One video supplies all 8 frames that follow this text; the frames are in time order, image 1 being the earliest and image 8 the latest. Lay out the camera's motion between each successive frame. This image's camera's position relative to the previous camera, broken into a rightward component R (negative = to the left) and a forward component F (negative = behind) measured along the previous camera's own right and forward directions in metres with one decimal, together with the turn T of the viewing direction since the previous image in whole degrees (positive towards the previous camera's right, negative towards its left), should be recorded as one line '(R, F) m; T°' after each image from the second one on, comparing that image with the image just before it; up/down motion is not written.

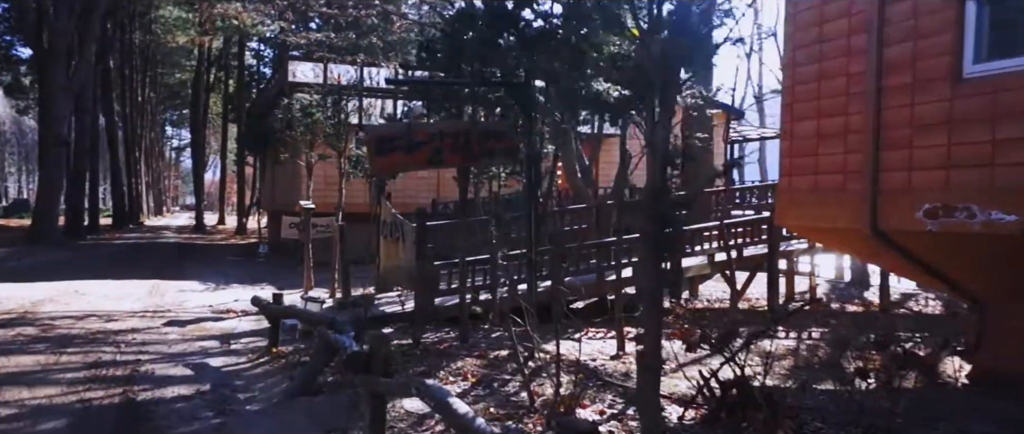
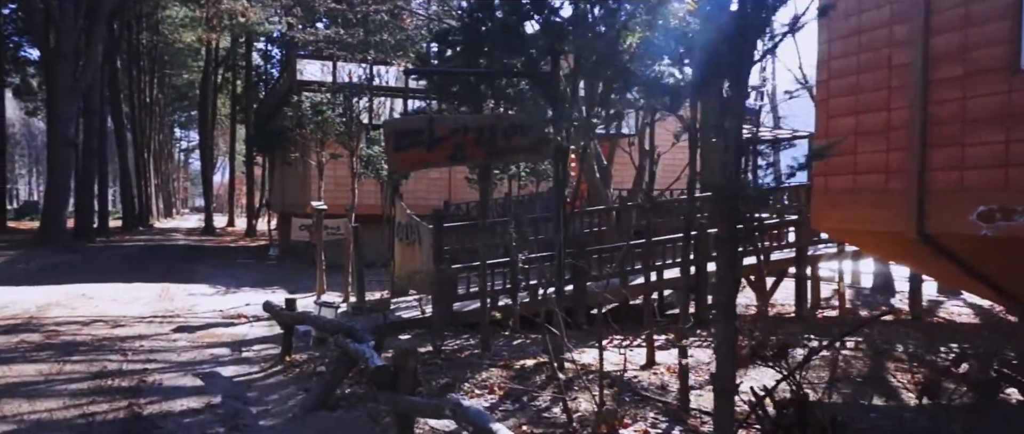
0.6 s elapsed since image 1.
(-0.2, +0.4) m; -1°
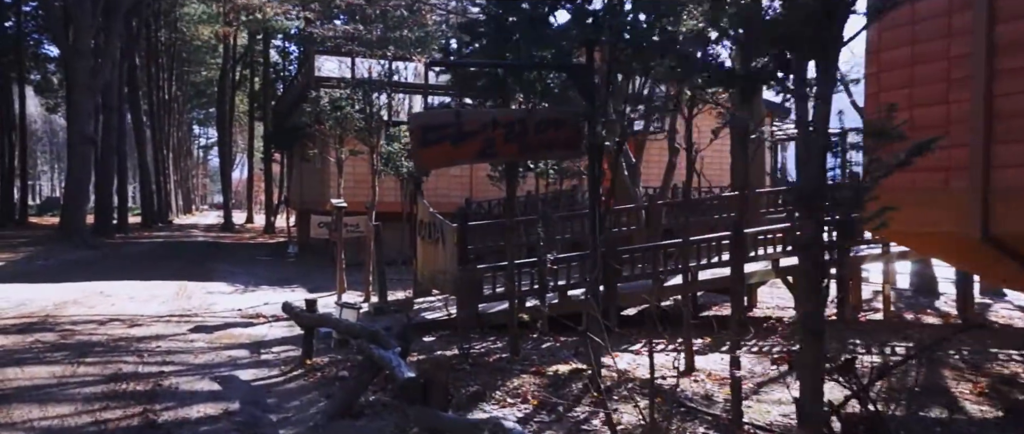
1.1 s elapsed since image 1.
(-0.1, +0.4) m; -1°
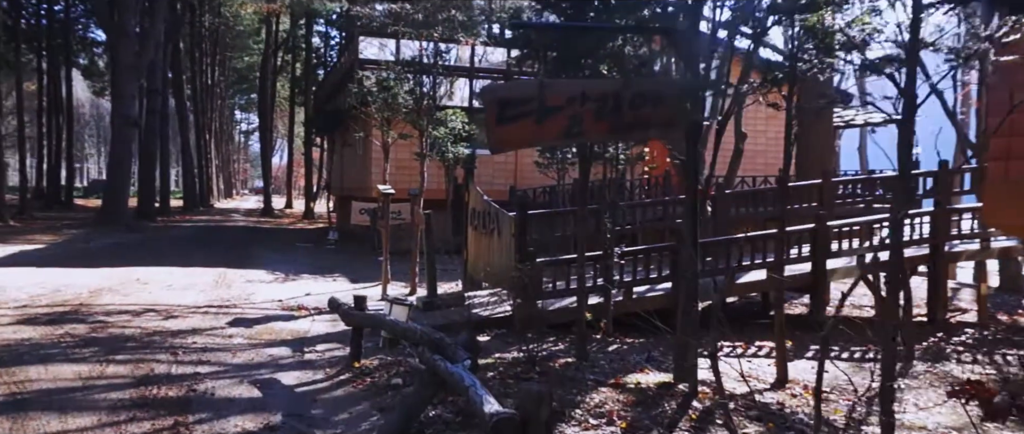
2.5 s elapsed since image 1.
(-0.3, +0.9) m; -3°
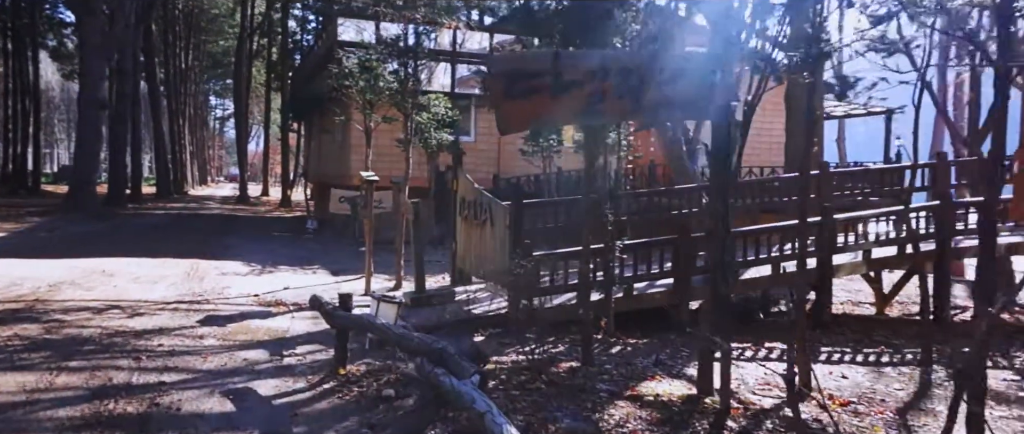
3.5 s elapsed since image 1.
(-0.2, +0.7) m; +2°
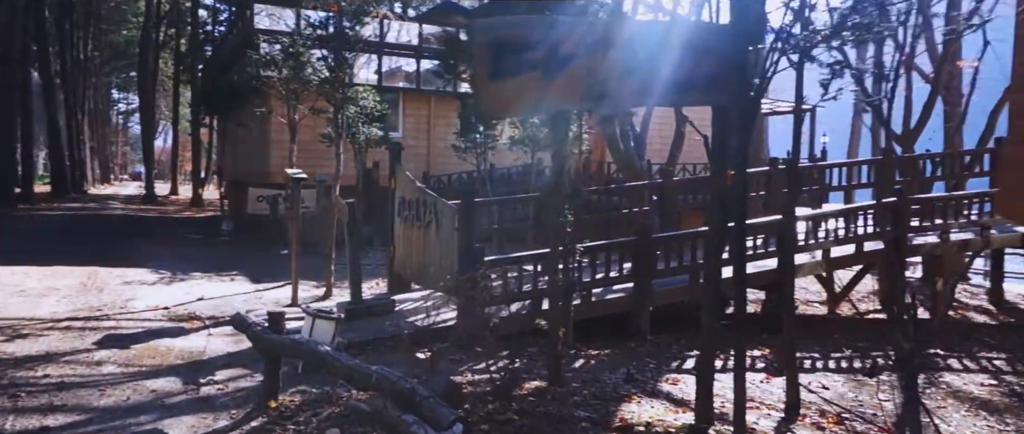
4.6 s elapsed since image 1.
(-0.3, +0.9) m; +6°
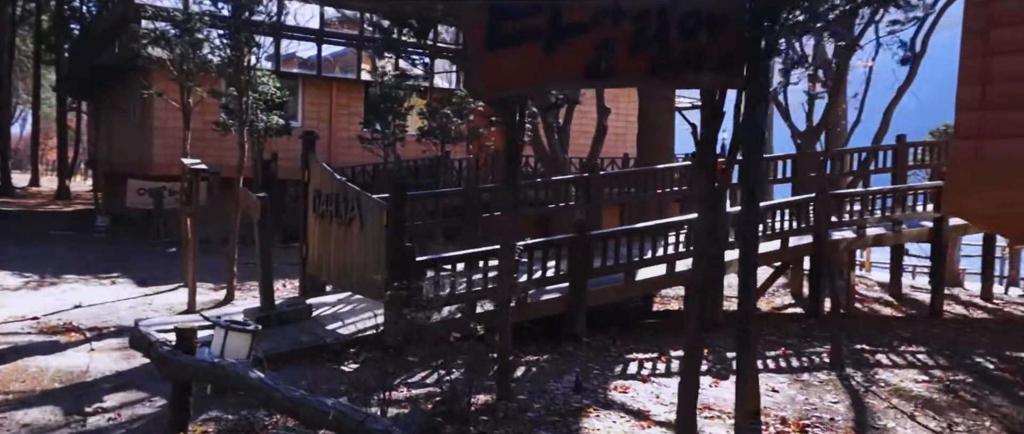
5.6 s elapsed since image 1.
(-0.4, +0.7) m; +8°
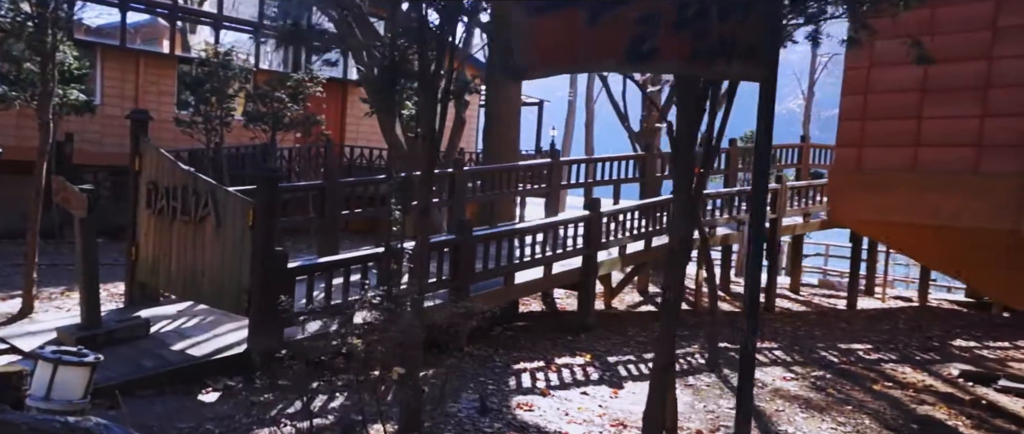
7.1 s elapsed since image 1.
(-0.7, +0.8) m; +14°
